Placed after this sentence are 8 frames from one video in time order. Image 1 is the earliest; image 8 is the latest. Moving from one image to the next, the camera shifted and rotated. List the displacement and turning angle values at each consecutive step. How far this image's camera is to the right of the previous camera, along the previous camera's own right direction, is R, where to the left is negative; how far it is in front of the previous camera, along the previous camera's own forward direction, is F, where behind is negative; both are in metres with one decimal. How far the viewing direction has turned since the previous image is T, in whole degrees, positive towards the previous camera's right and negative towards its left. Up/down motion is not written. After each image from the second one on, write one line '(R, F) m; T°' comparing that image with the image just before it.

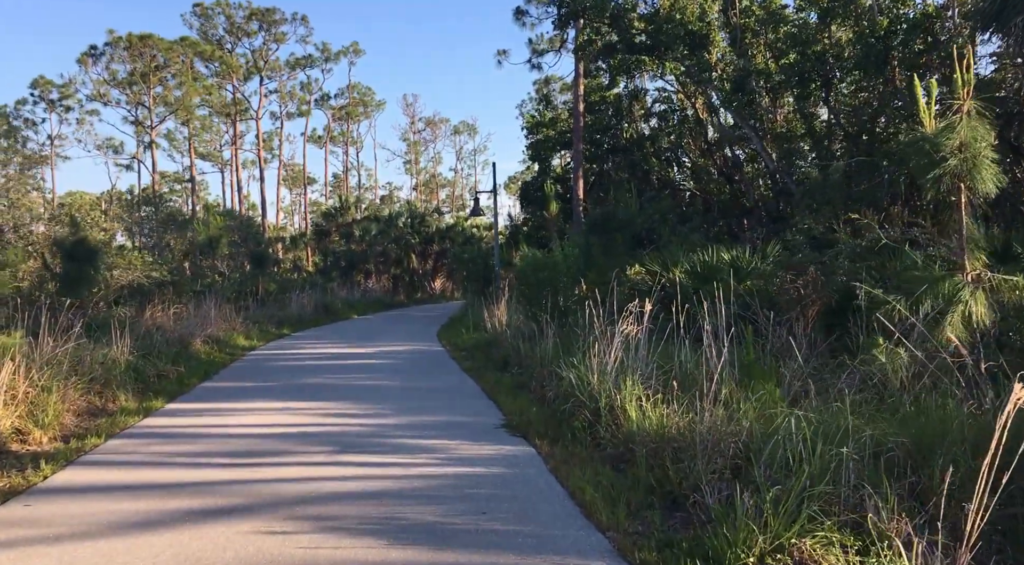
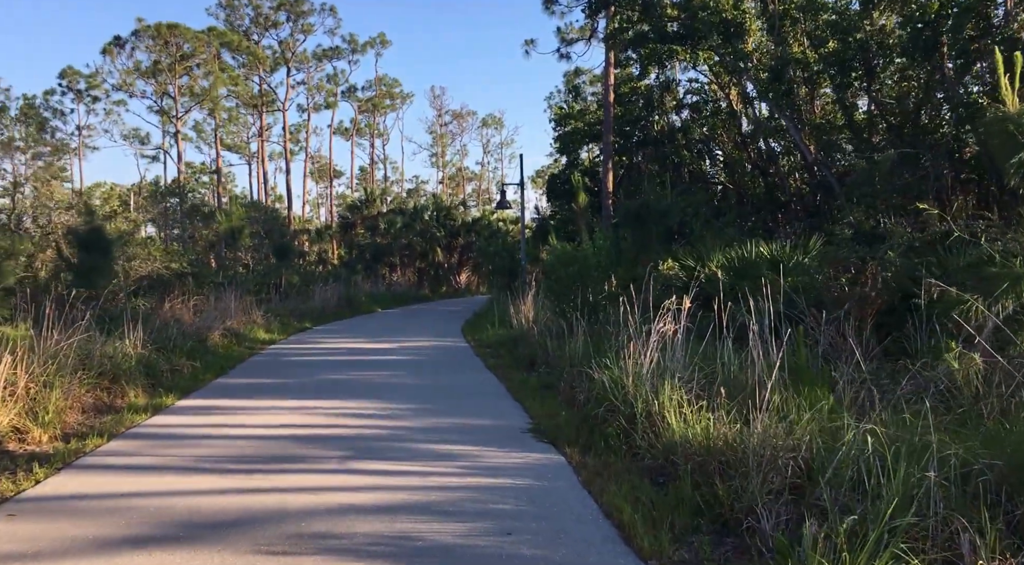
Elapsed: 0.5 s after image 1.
(0.0, +0.5) m; -2°
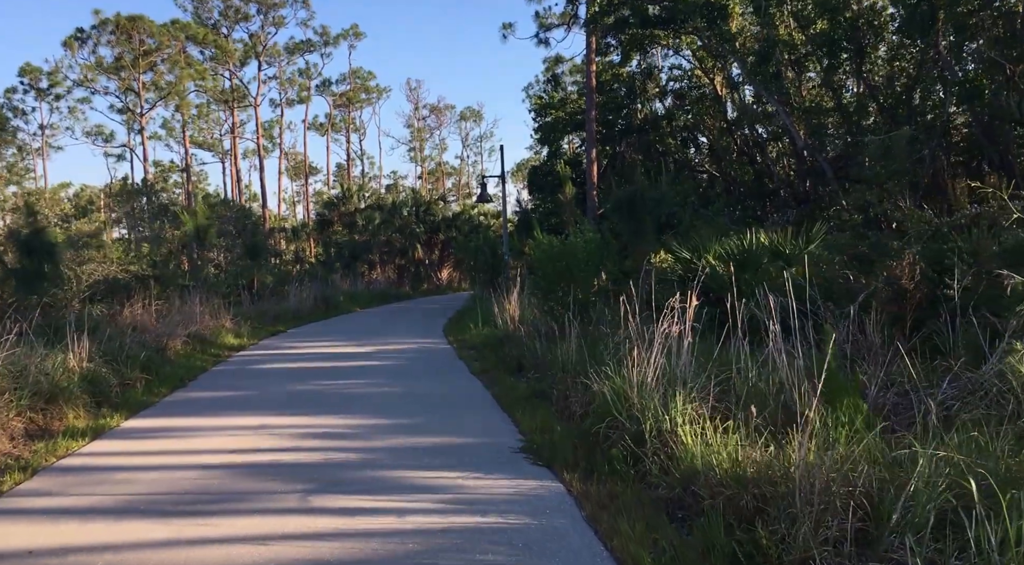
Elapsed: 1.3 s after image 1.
(0.0, +0.9) m; +1°
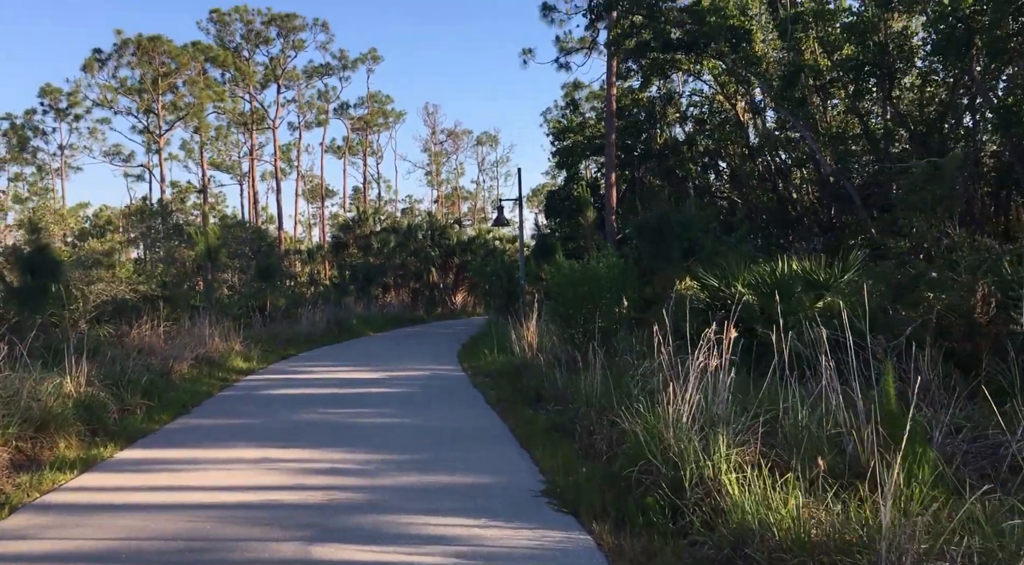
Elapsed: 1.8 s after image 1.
(-0.1, +0.5) m; -1°
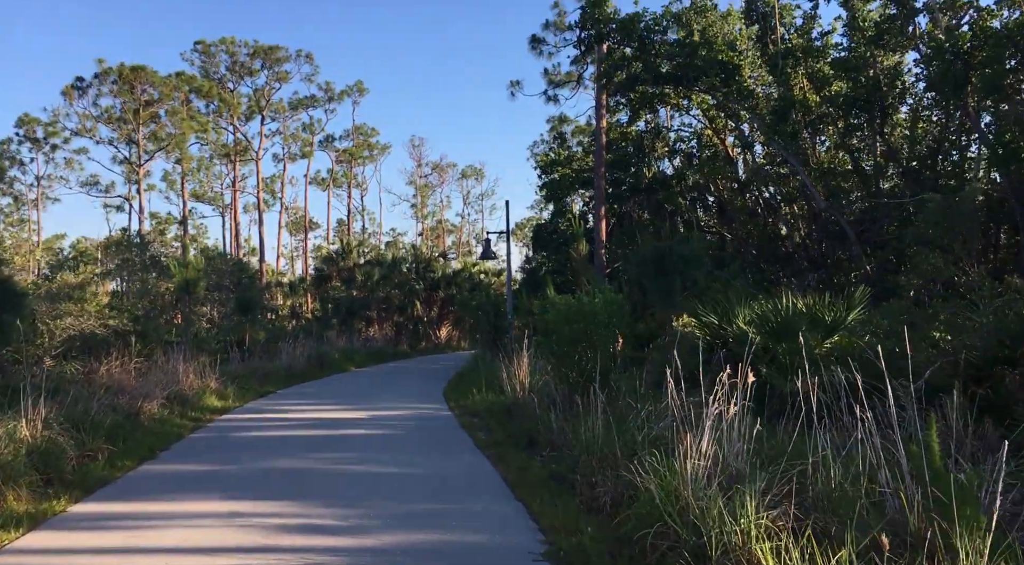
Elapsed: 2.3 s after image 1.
(-0.1, +0.5) m; +1°
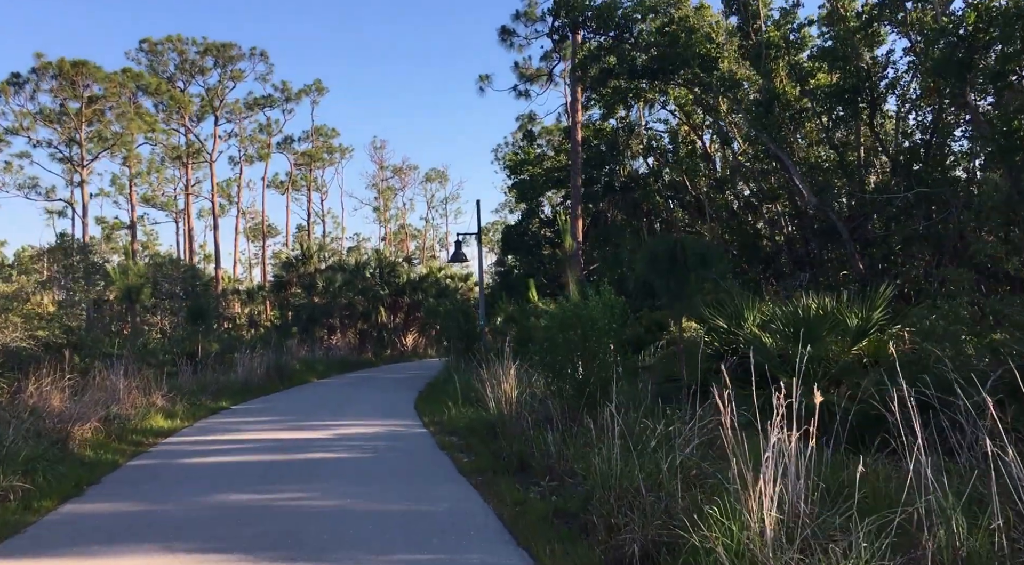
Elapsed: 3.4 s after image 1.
(-0.2, +1.2) m; +3°
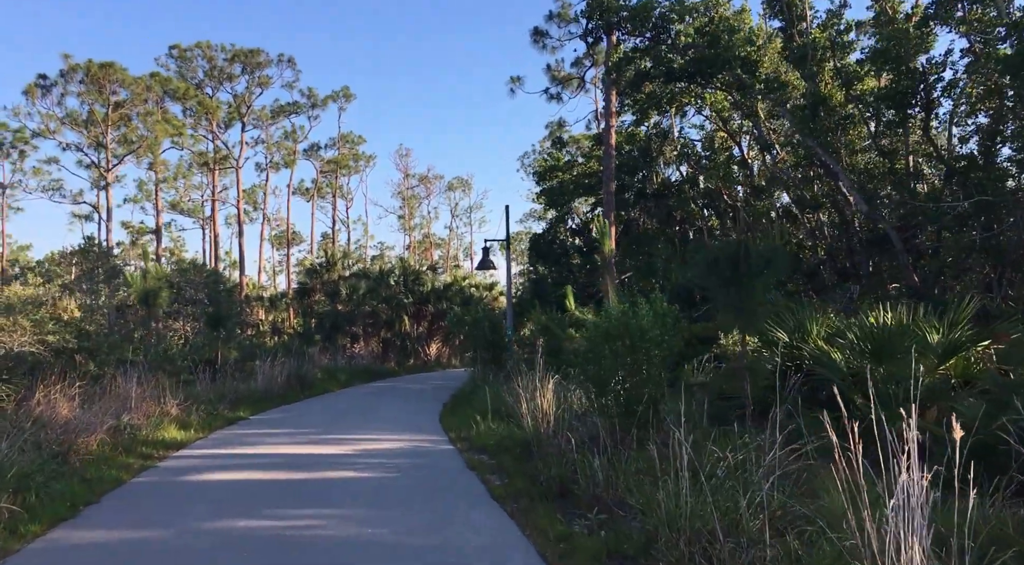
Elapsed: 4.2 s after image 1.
(-0.2, +0.8) m; -2°
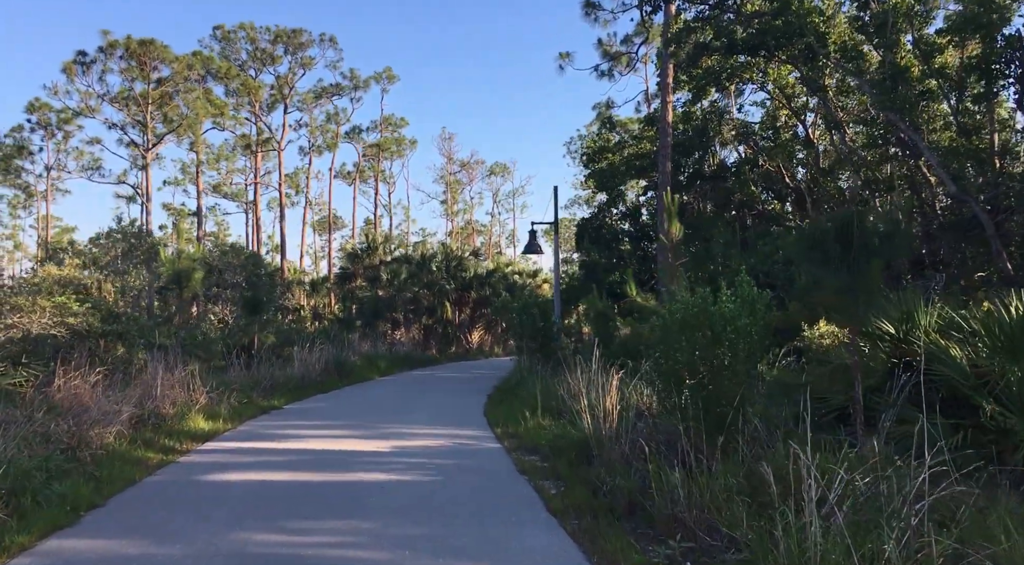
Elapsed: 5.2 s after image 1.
(-0.2, +1.1) m; -3°
